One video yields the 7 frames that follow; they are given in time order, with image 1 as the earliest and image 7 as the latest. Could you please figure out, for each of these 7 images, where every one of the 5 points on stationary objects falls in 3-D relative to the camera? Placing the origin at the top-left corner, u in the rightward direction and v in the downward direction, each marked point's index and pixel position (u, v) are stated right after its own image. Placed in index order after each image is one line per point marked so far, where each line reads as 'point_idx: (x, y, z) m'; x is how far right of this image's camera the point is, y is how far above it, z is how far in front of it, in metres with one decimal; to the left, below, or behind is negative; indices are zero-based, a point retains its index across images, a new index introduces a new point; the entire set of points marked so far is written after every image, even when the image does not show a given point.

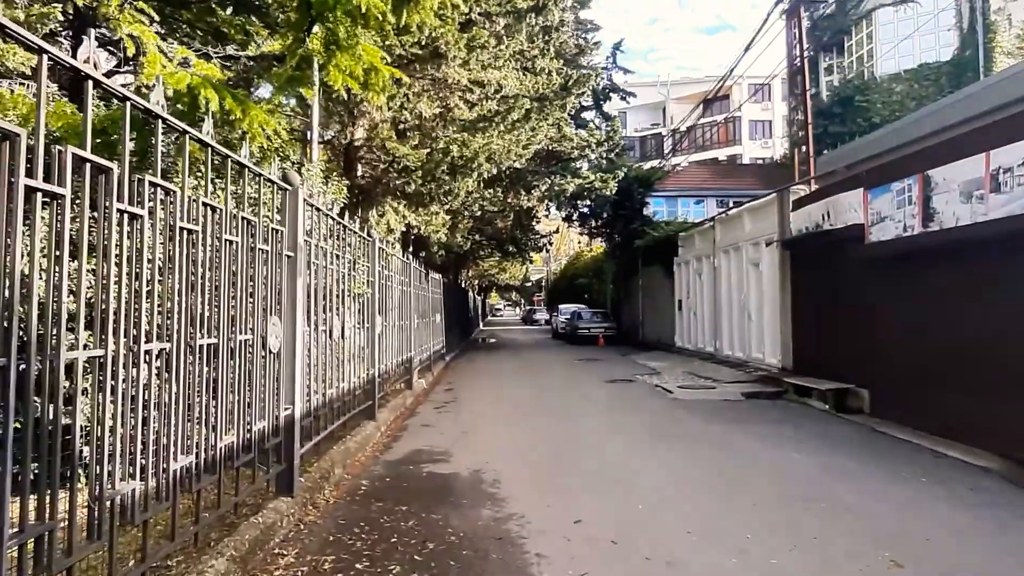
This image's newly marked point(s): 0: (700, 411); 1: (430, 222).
0: (+3.3, -2.2, +12.1) m
1: (-2.2, +1.8, +16.8) m
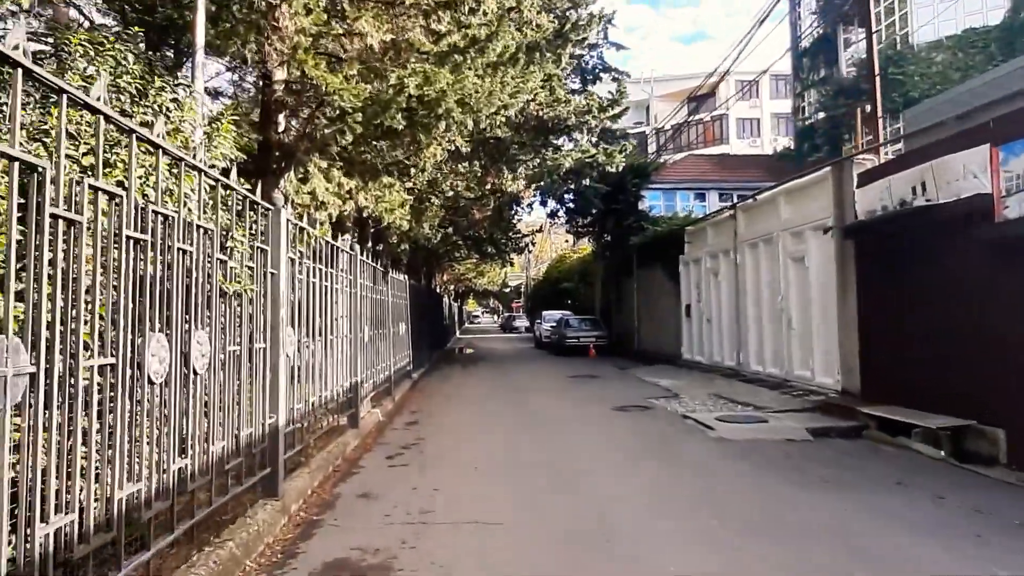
0: (+3.1, -2.2, +8.6) m
1: (-2.5, +1.8, +13.1) m
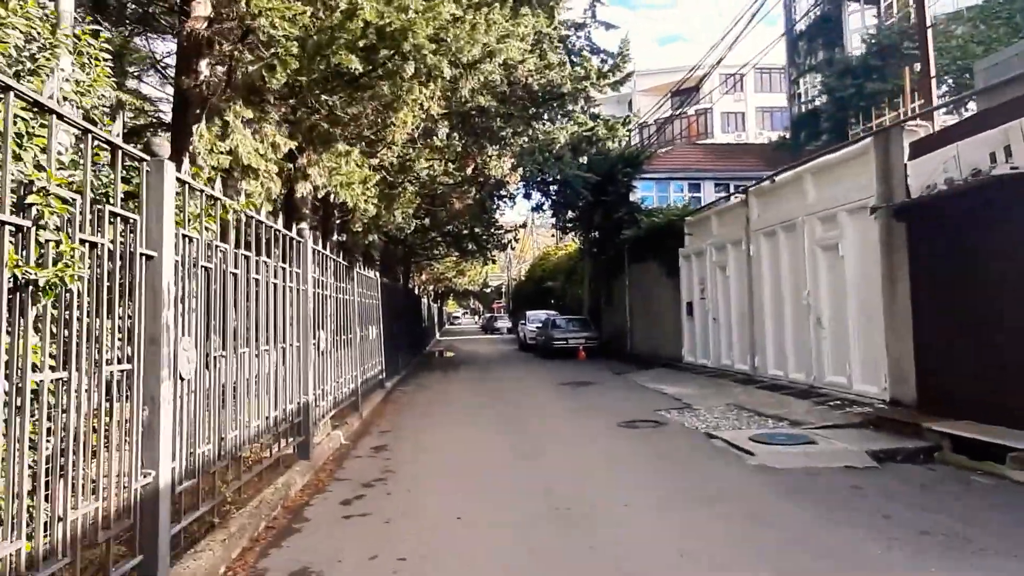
0: (+3.1, -2.0, +6.7) m
1: (-2.7, +1.8, +11.0) m
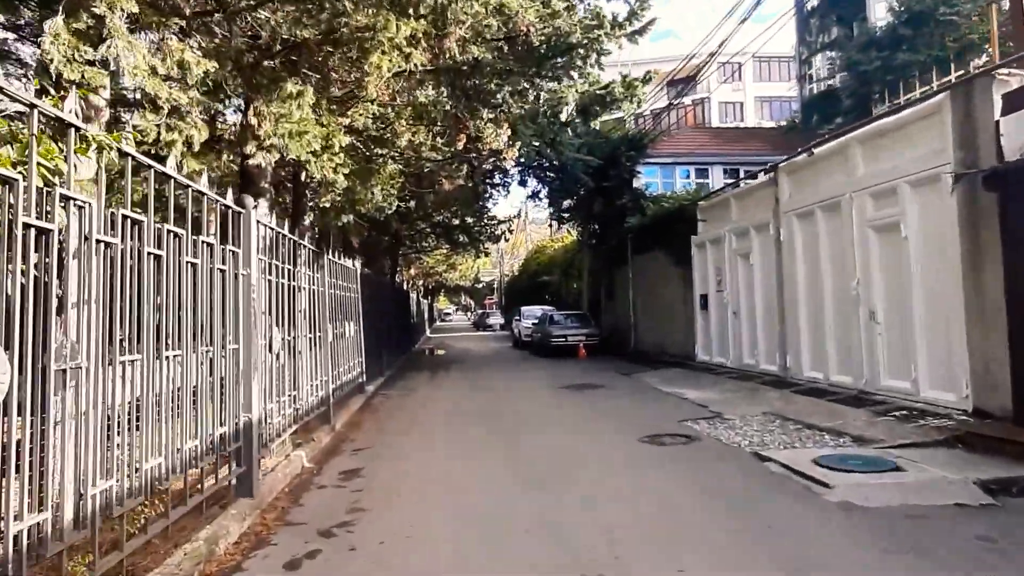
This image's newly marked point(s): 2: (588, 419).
0: (+3.1, -1.9, +4.9) m
1: (-2.7, +2.0, +9.1) m
2: (+1.2, -2.0, +10.5) m
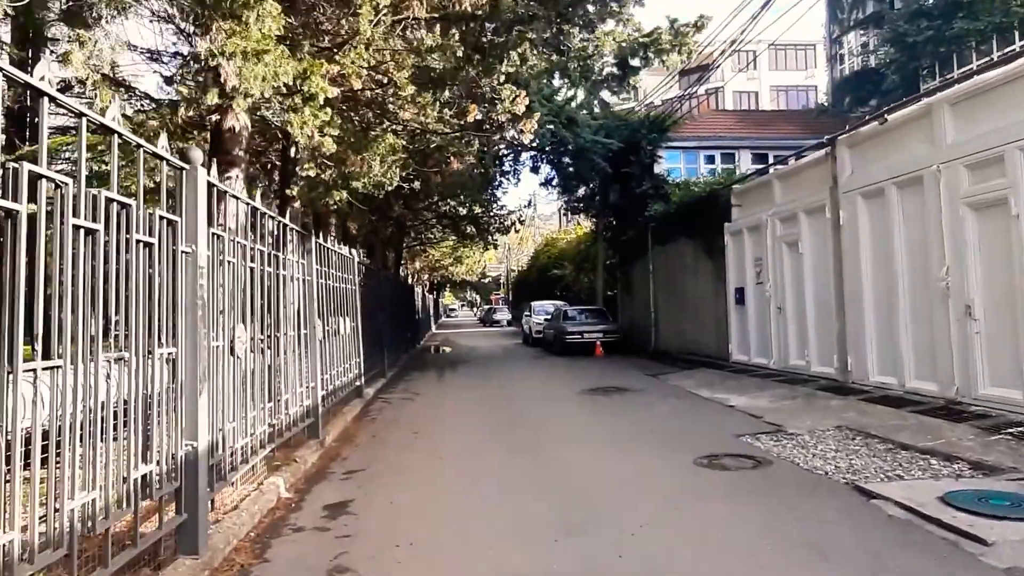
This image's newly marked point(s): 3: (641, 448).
0: (+3.4, -1.8, +3.2) m
1: (-2.5, +2.1, +7.4) m
2: (+1.5, -1.9, +8.8) m
3: (+1.5, -1.9, +8.0) m
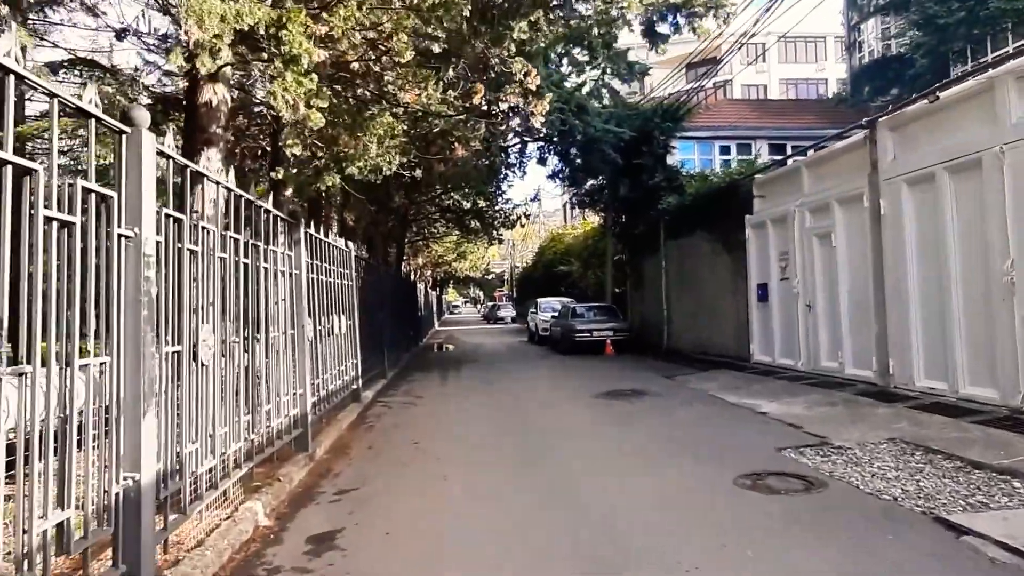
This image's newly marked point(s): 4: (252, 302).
0: (+3.5, -1.8, +2.2) m
1: (-2.3, +2.1, +6.5) m
2: (+1.6, -1.8, +7.9) m
3: (+1.6, -1.8, +7.0) m
4: (-2.4, -0.1, +6.4) m
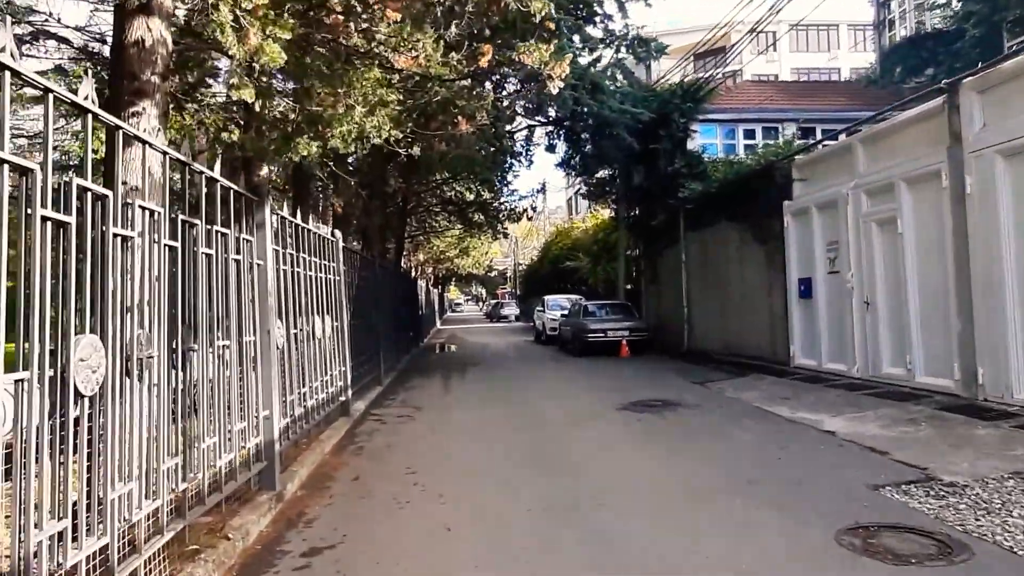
0: (+3.7, -1.7, +0.6) m
1: (-2.2, +2.2, +4.8) m
2: (+1.8, -1.7, +6.2) m
3: (+1.8, -1.7, +5.4) m
4: (-2.3, -0.1, +4.8) m
